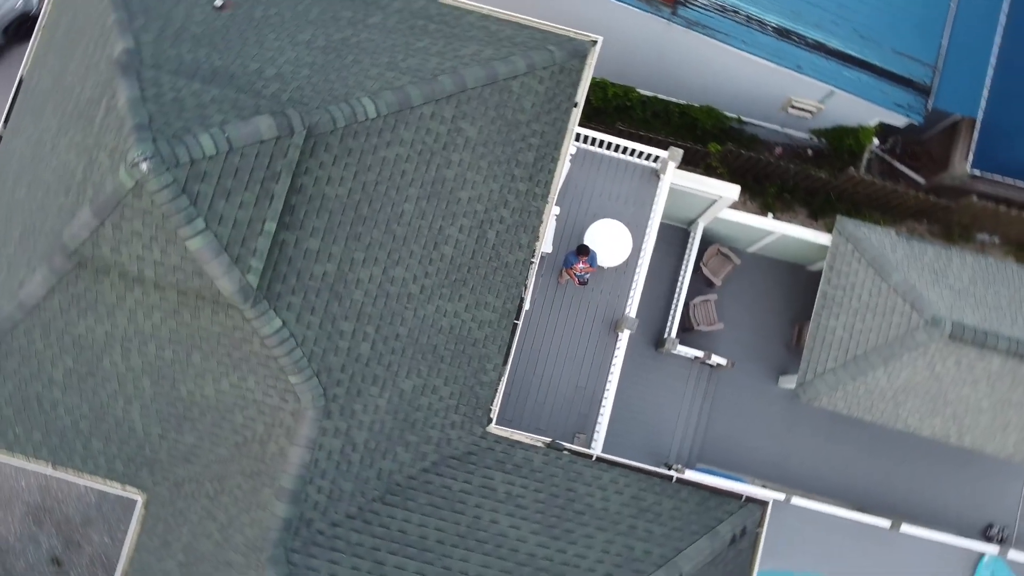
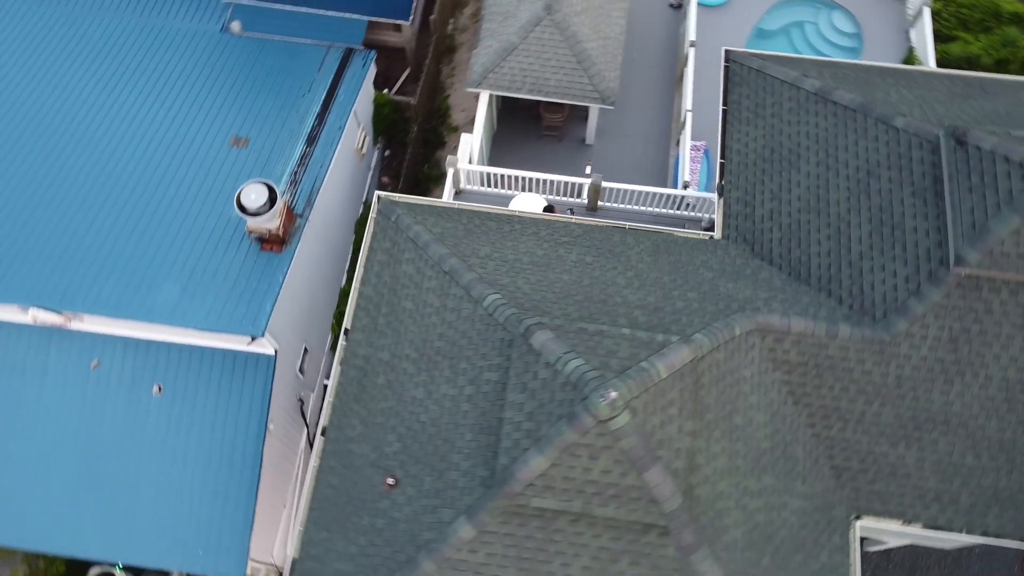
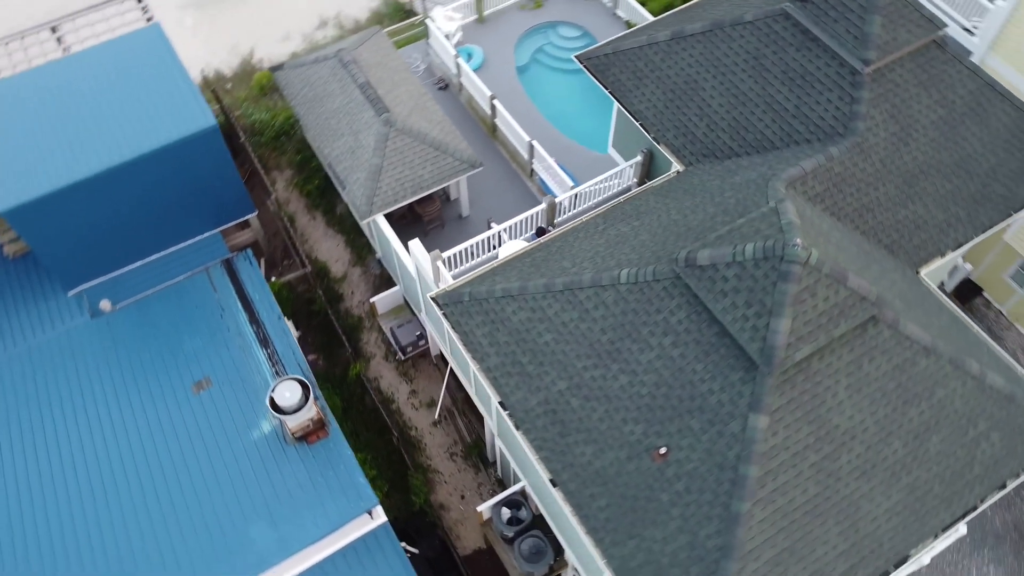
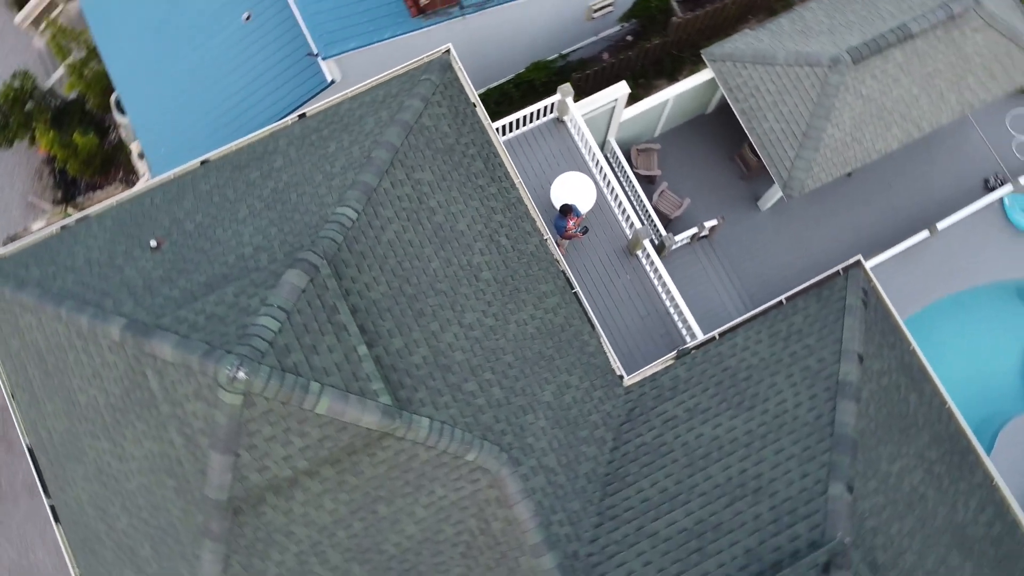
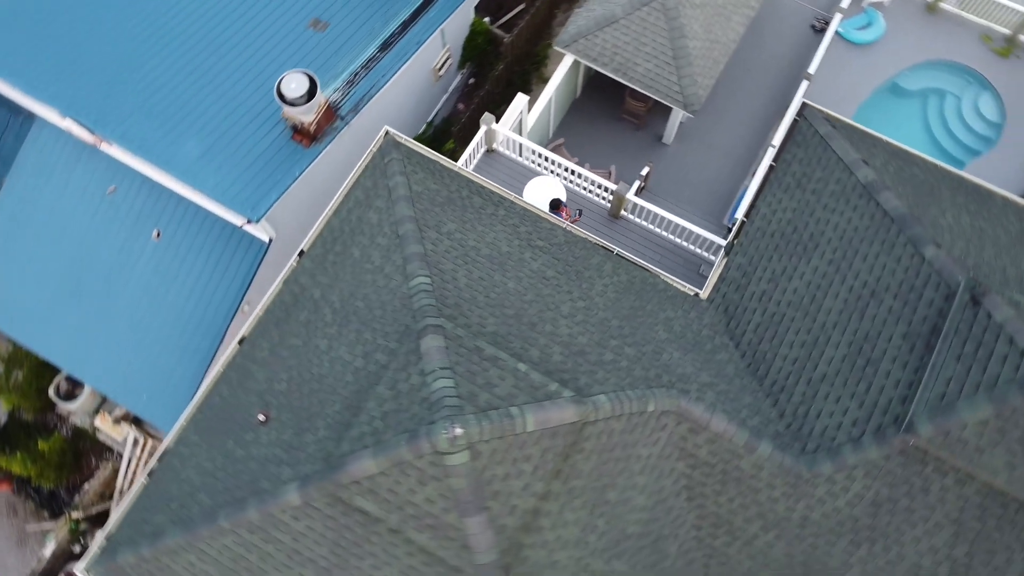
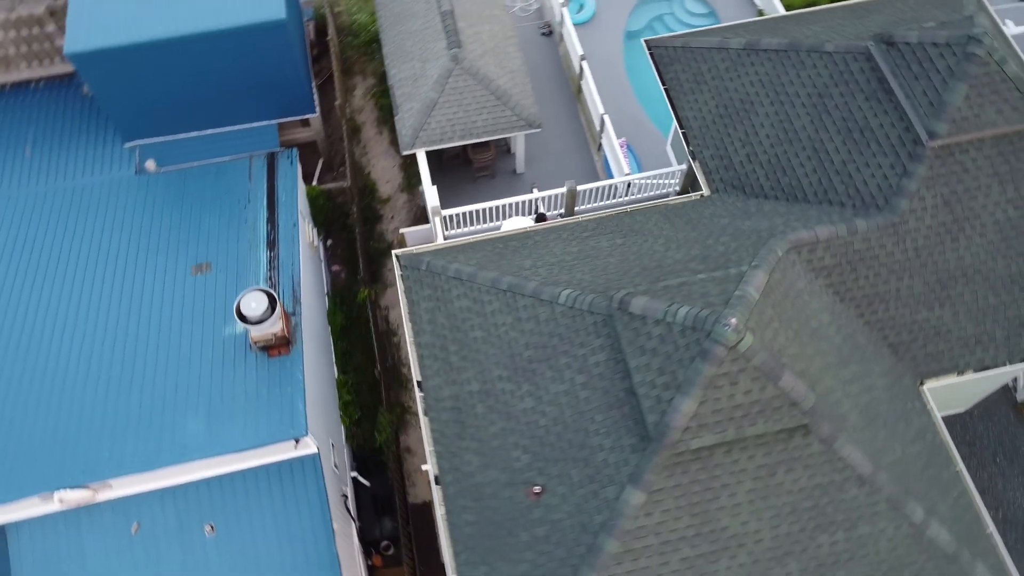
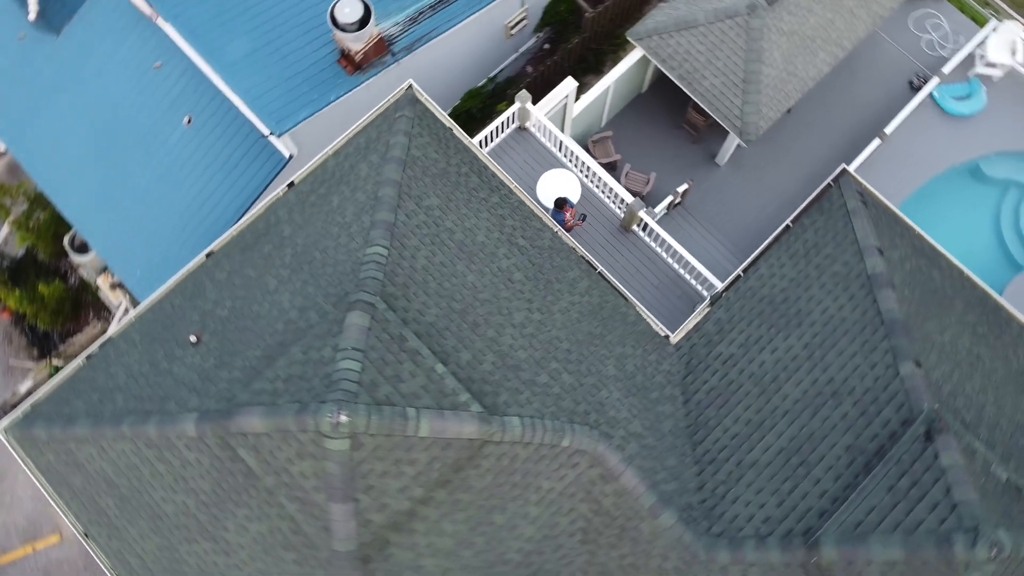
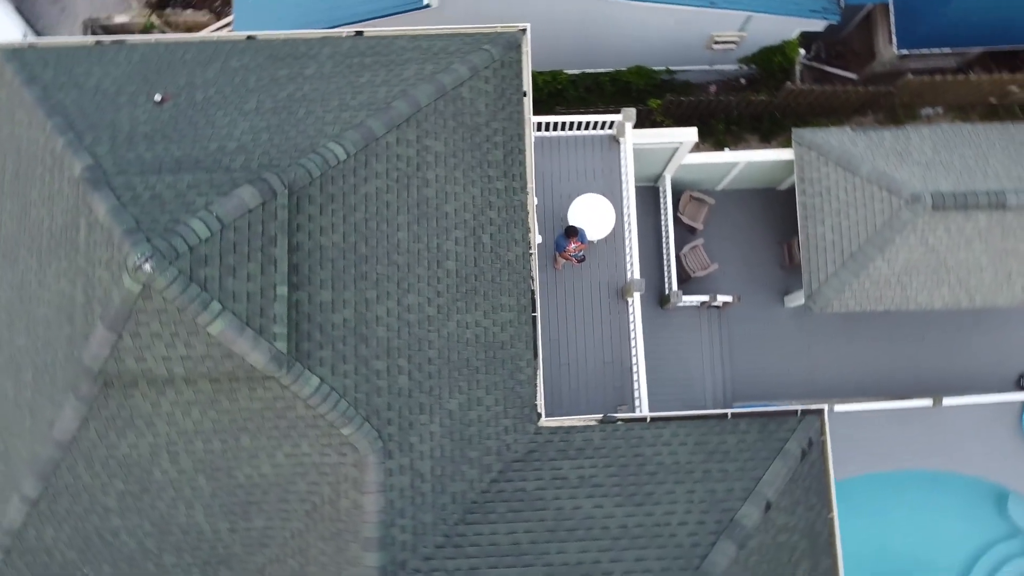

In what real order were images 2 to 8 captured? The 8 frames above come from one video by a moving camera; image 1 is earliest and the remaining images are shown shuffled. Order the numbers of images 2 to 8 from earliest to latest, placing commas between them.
8, 4, 7, 5, 2, 6, 3
